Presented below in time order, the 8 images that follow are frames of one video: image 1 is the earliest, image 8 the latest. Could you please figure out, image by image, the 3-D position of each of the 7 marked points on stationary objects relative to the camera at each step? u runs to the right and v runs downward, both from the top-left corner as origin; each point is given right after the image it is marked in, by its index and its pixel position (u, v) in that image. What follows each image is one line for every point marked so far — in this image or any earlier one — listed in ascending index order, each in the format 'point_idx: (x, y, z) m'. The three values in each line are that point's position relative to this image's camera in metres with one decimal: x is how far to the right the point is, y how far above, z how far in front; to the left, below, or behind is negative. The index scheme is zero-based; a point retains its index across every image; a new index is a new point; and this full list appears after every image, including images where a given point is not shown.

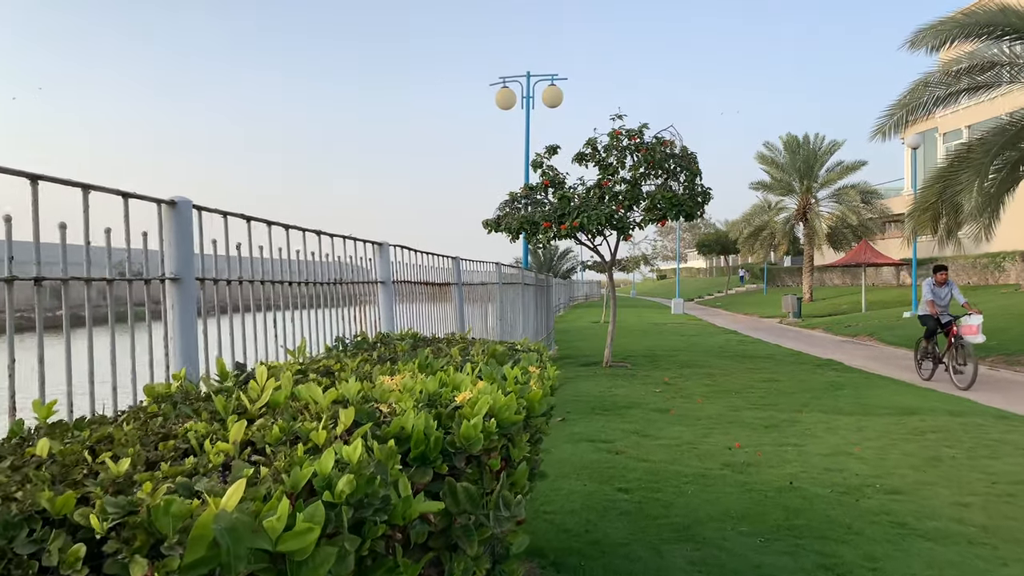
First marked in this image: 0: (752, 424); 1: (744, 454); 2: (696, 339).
0: (+2.6, -1.5, +7.8) m
1: (+2.1, -1.5, +6.4) m
2: (+5.1, -1.4, +19.5) m
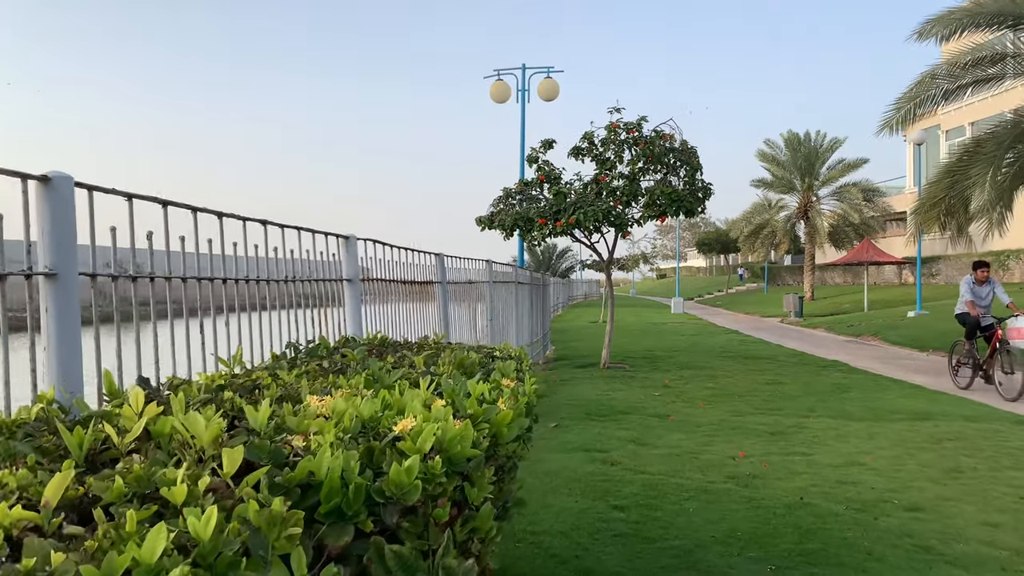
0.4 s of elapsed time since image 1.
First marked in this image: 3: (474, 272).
0: (+2.5, -1.5, +7.3) m
1: (+2.0, -1.5, +5.9) m
2: (+5.0, -1.4, +19.0) m
3: (-0.4, +0.1, +9.3) m
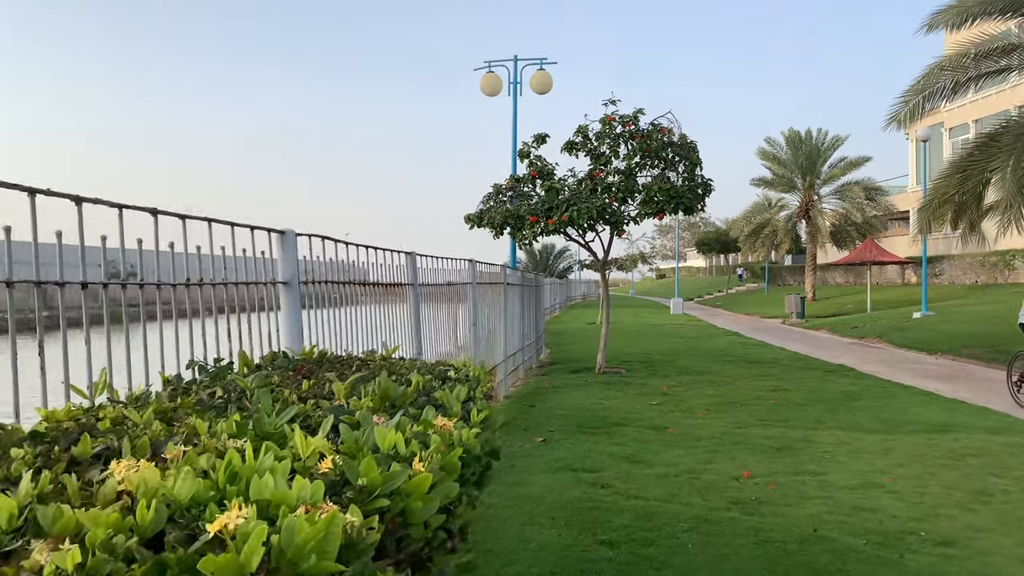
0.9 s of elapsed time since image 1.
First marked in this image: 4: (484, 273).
0: (+2.4, -1.5, +6.7) m
1: (+1.8, -1.5, +5.3) m
2: (+4.8, -1.4, +18.4) m
3: (-0.5, +0.1, +8.7) m
4: (-0.4, +0.2, +9.8) m
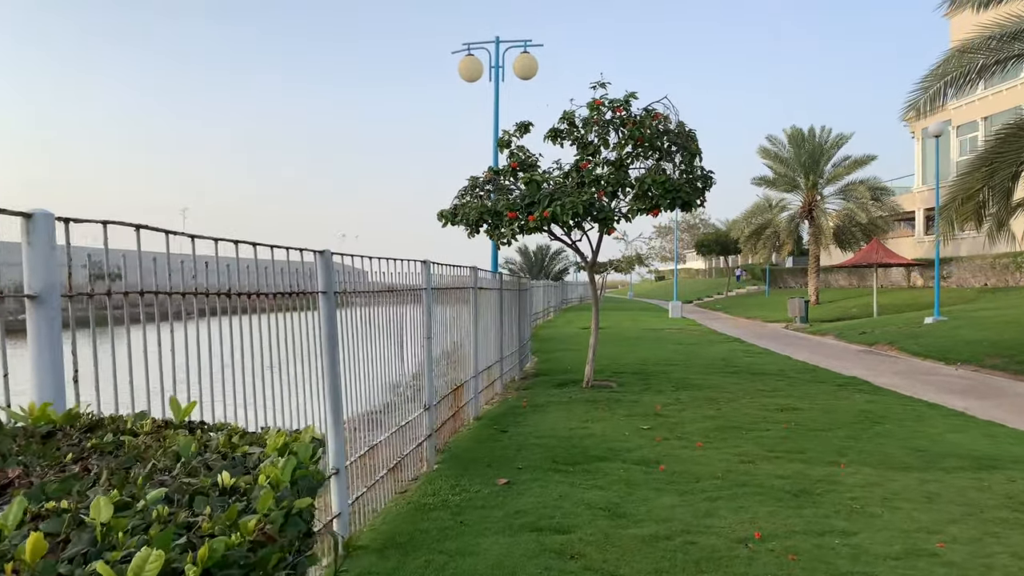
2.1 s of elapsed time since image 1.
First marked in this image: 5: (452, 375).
0: (+2.0, -1.6, +5.5) m
1: (+1.5, -1.6, +4.1) m
2: (+4.5, -1.5, +17.2) m
3: (-0.9, +0.1, +7.5) m
4: (-0.7, +0.1, +8.5) m
5: (-0.7, -1.0, +8.0) m
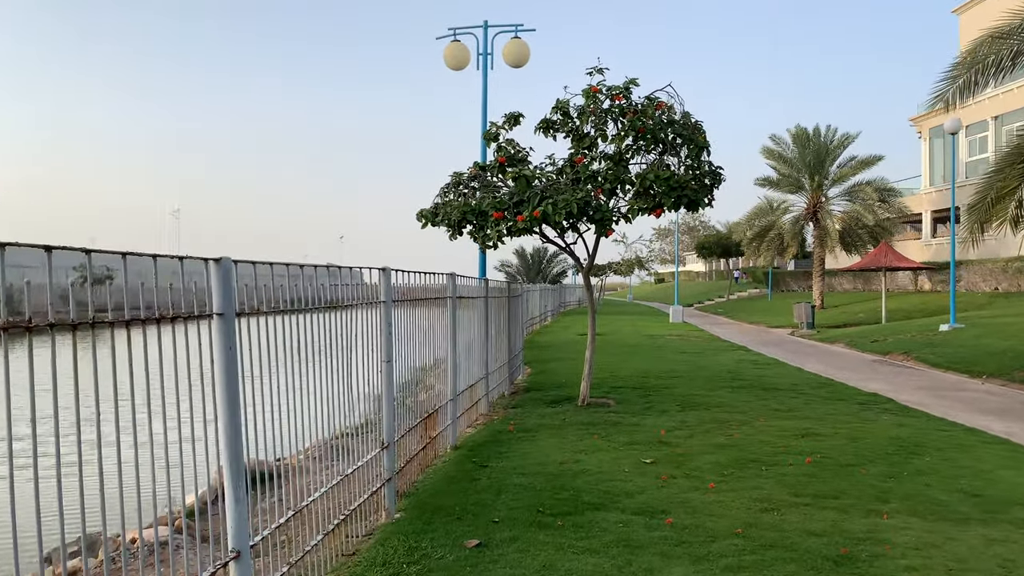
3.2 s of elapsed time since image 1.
0: (+1.9, -1.7, +4.4) m
1: (+1.3, -1.7, +3.0) m
2: (+4.3, -1.6, +16.1) m
3: (-1.0, 0.0, +6.4) m
4: (-0.9, 0.0, +7.5) m
5: (-0.9, -1.1, +6.9) m
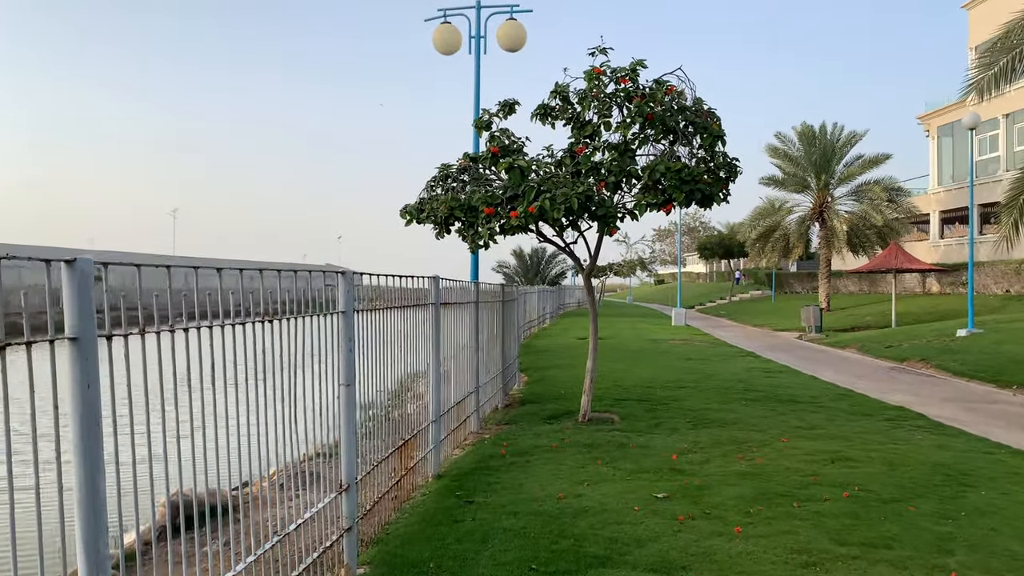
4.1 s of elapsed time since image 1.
0: (+1.8, -1.7, +3.5) m
1: (+1.2, -1.7, +2.1) m
2: (+4.2, -1.7, +15.2) m
3: (-1.1, -0.1, +5.5) m
4: (-1.0, 0.0, +6.5) m
5: (-1.0, -1.2, +6.0) m
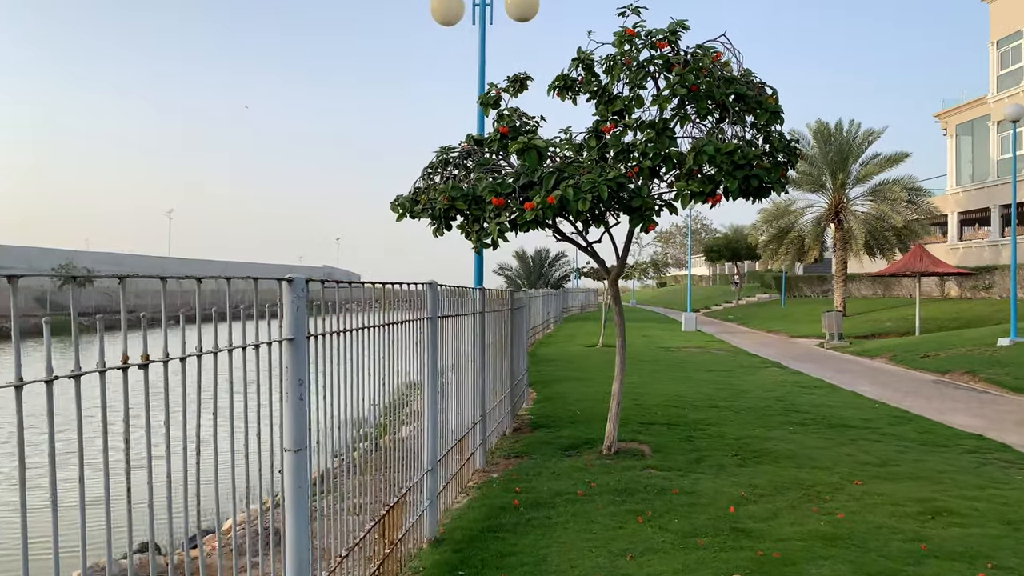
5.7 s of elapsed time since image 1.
0: (+1.9, -1.8, +2.0) m
1: (+1.4, -1.8, +0.6) m
2: (+4.3, -1.8, +13.7) m
3: (-1.0, -0.2, +4.0) m
4: (-0.8, -0.1, +5.1) m
5: (-0.9, -1.3, +4.5) m
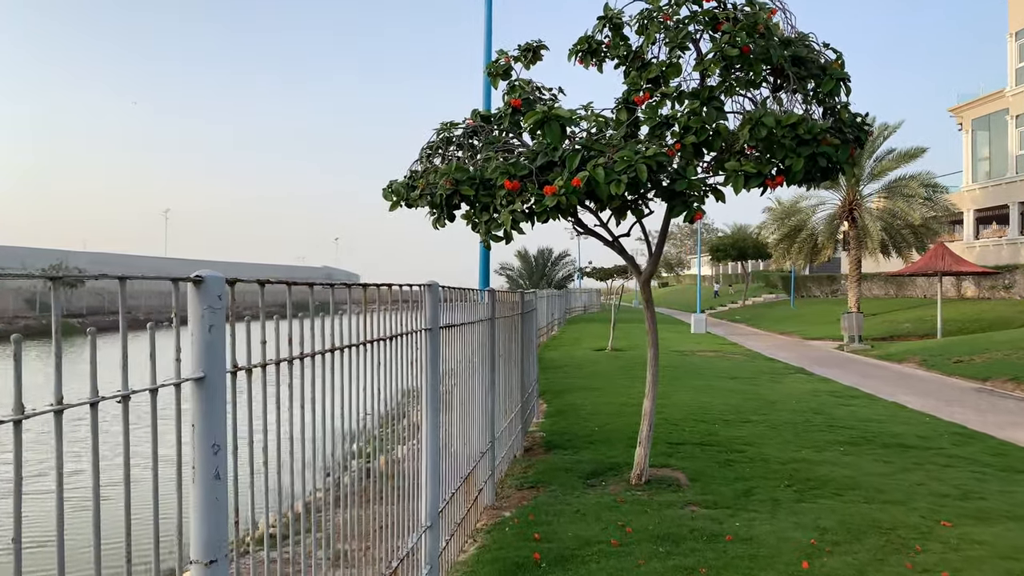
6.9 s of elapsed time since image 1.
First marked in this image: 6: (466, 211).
0: (+2.0, -1.8, +0.9) m
1: (+1.5, -1.8, -0.5) m
2: (+4.4, -1.8, +12.6) m
3: (-0.9, -0.2, +2.9) m
4: (-0.7, -0.1, +3.9) m
5: (-0.7, -1.3, +3.4) m
6: (-0.4, +0.7, +6.1) m
